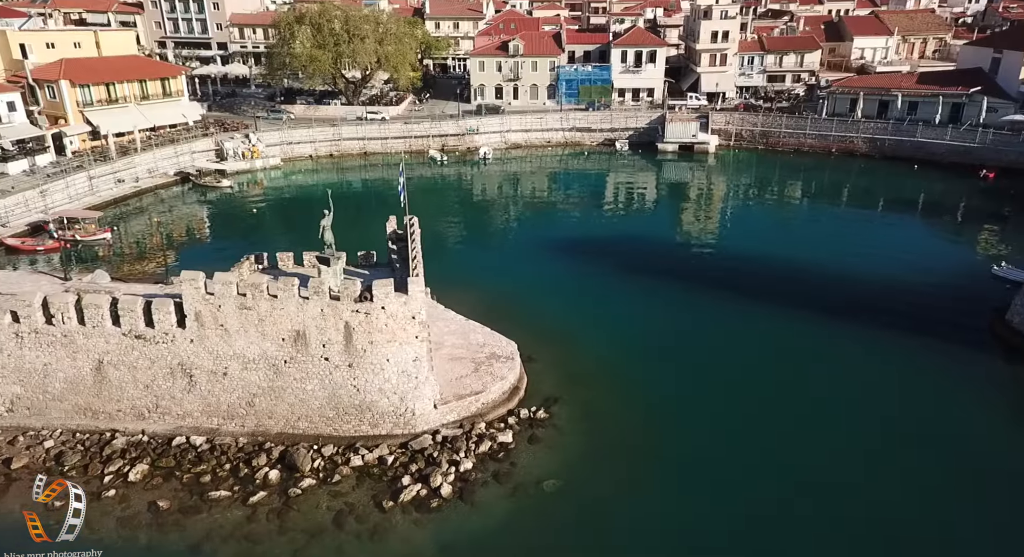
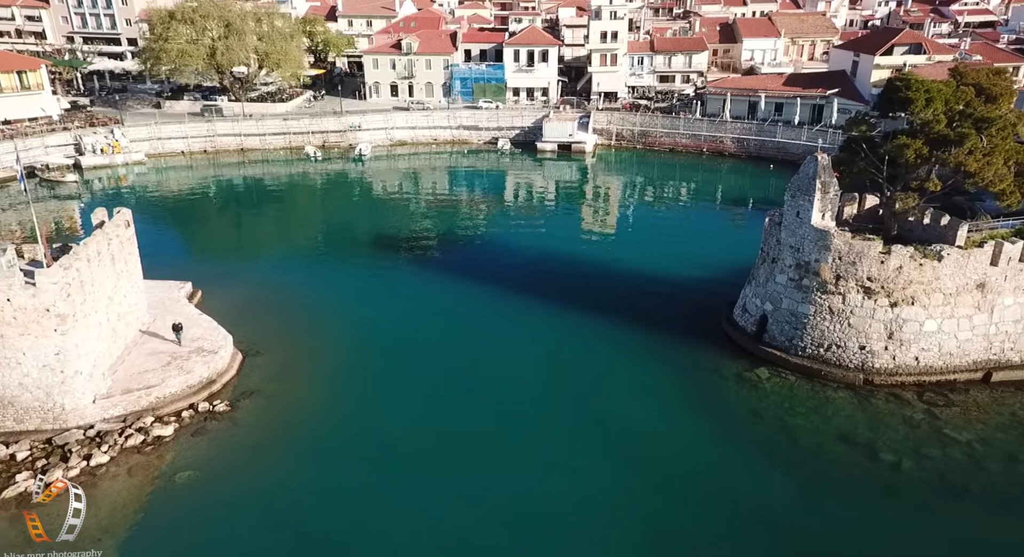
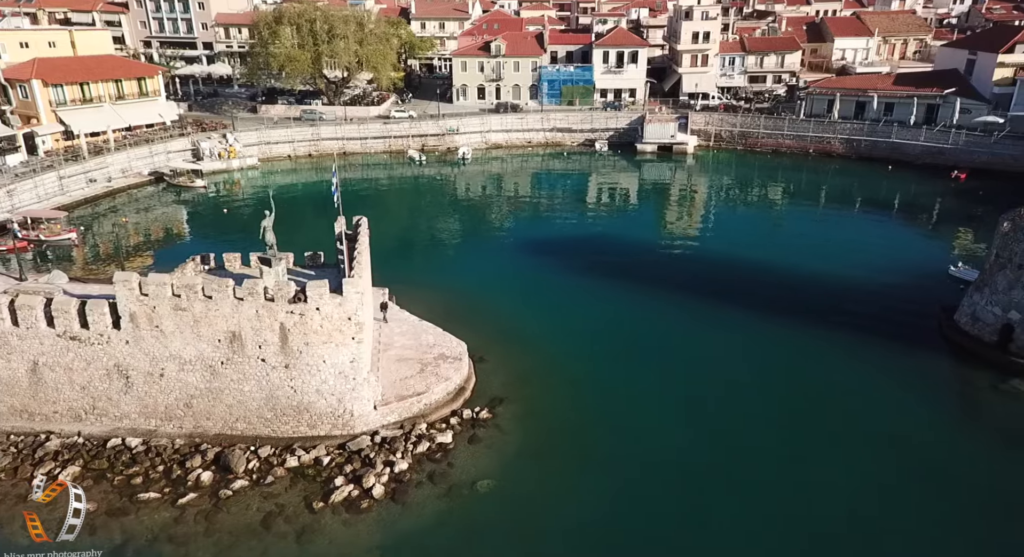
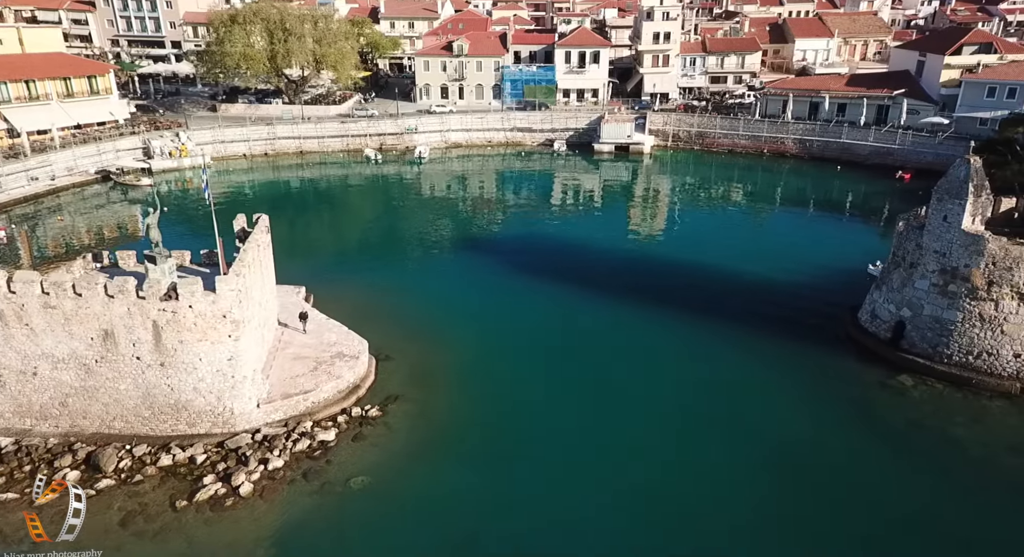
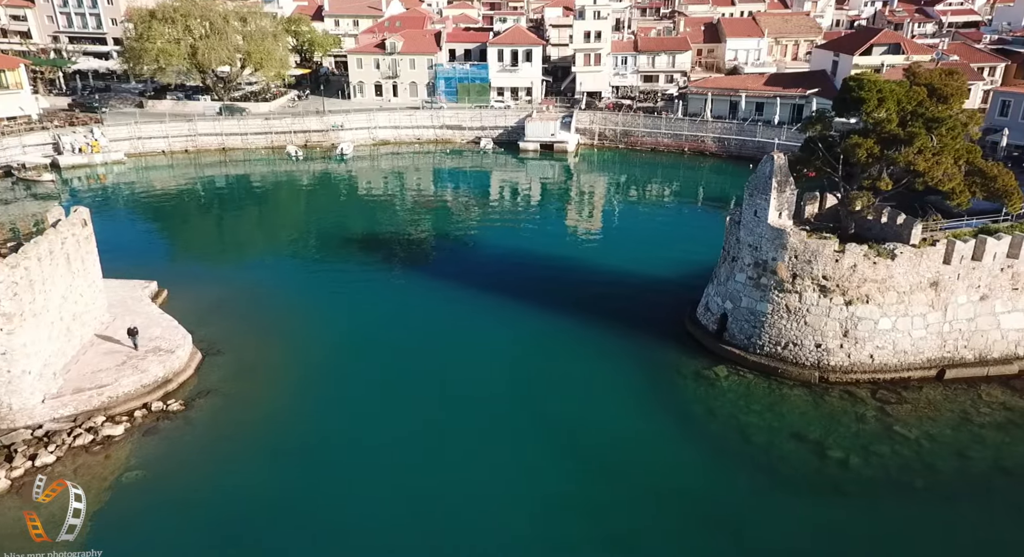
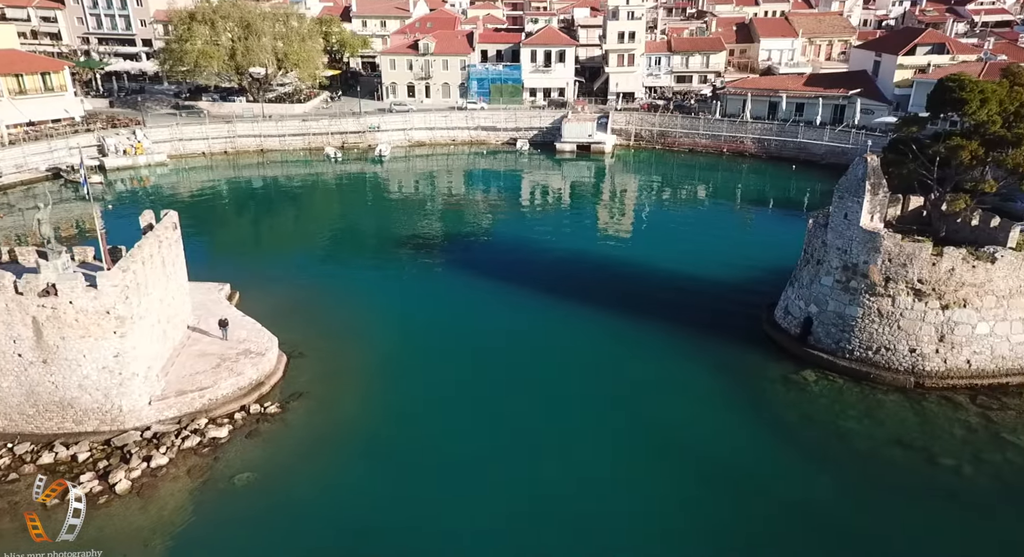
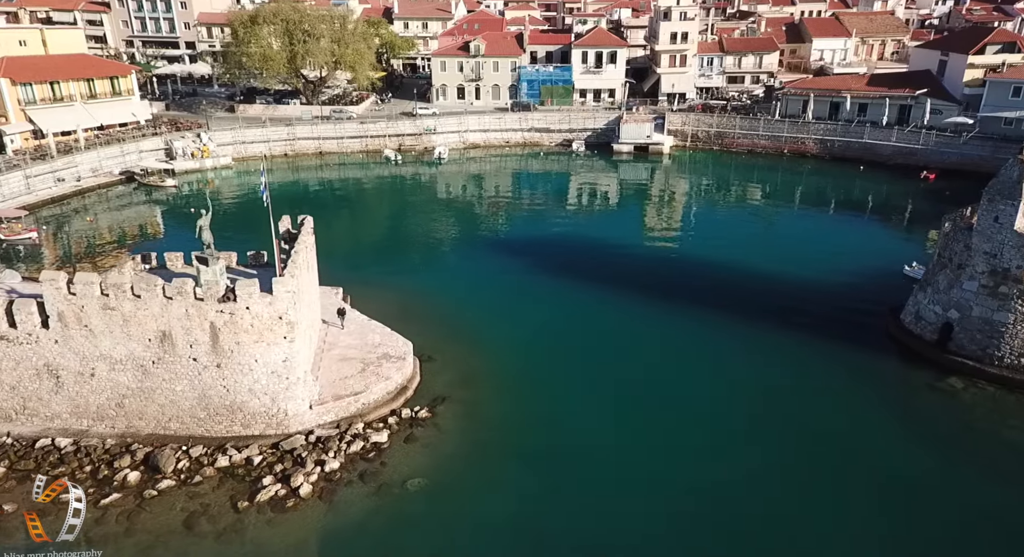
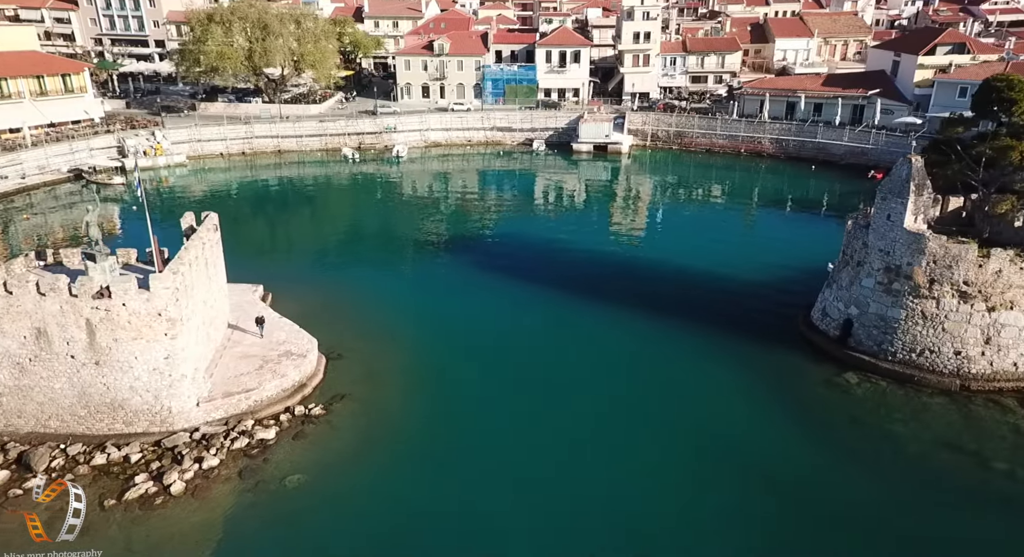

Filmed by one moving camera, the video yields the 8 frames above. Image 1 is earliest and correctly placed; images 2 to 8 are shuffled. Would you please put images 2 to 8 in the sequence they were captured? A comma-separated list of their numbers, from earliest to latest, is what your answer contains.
3, 7, 4, 8, 6, 2, 5
